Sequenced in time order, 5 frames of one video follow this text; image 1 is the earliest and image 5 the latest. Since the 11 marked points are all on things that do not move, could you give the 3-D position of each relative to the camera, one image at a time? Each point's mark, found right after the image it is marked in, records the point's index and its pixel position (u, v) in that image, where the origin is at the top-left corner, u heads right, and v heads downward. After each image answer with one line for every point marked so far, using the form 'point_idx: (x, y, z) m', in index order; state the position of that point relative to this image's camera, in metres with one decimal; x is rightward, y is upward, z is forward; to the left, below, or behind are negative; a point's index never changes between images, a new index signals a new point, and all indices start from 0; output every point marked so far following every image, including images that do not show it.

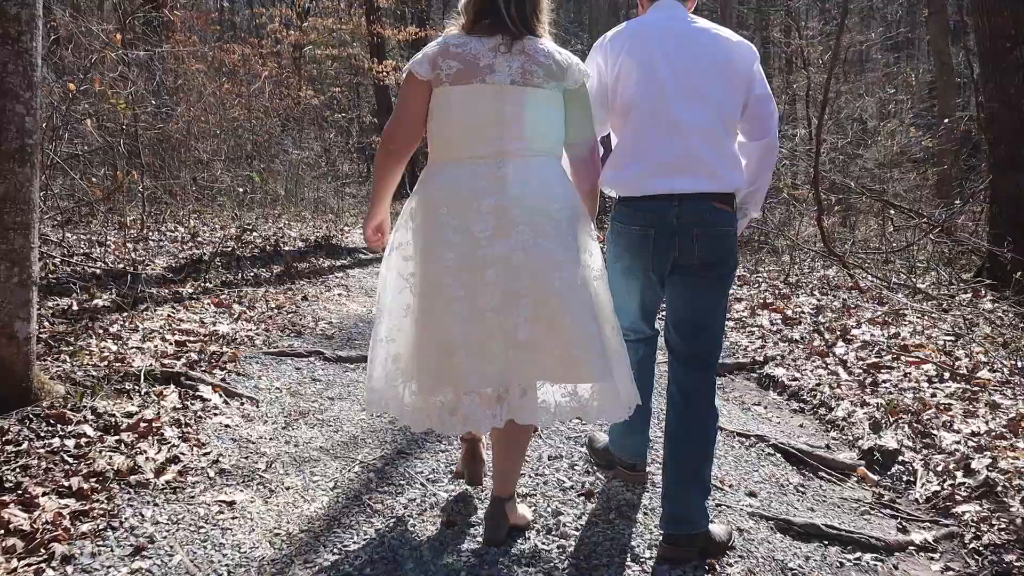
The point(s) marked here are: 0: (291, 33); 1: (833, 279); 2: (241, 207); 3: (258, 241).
0: (-4.2, +5.0, +17.3) m
1: (+3.2, +0.1, +8.8) m
2: (-3.9, +1.2, +12.7) m
3: (-2.5, +0.5, +8.7) m
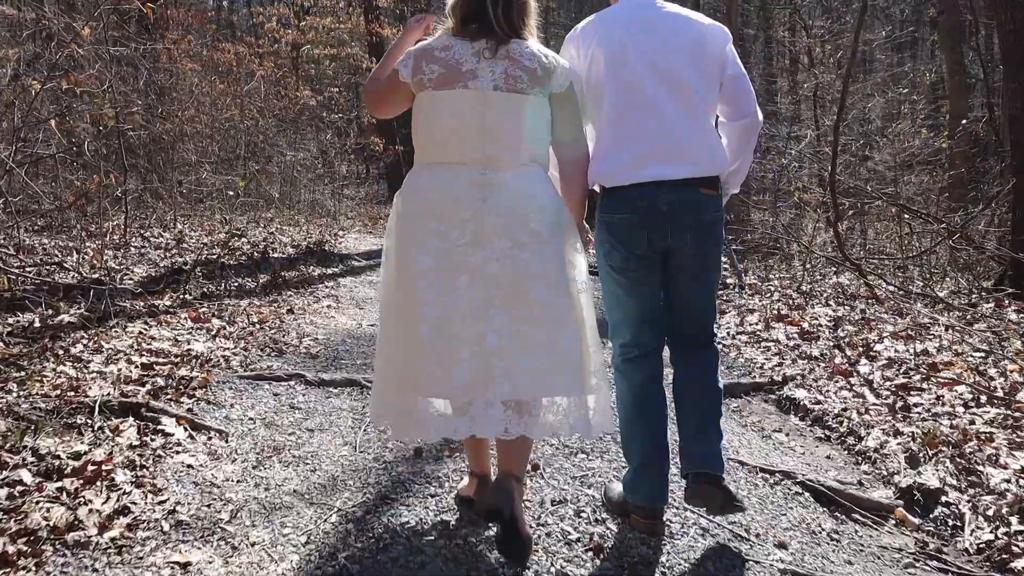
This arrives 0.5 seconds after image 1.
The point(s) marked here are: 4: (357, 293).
0: (-4.2, +4.9, +16.9) m
1: (+3.2, 0.0, +8.4) m
2: (-3.9, +1.1, +12.4) m
3: (-2.5, +0.4, +8.3) m
4: (-1.2, 0.0, +6.9) m
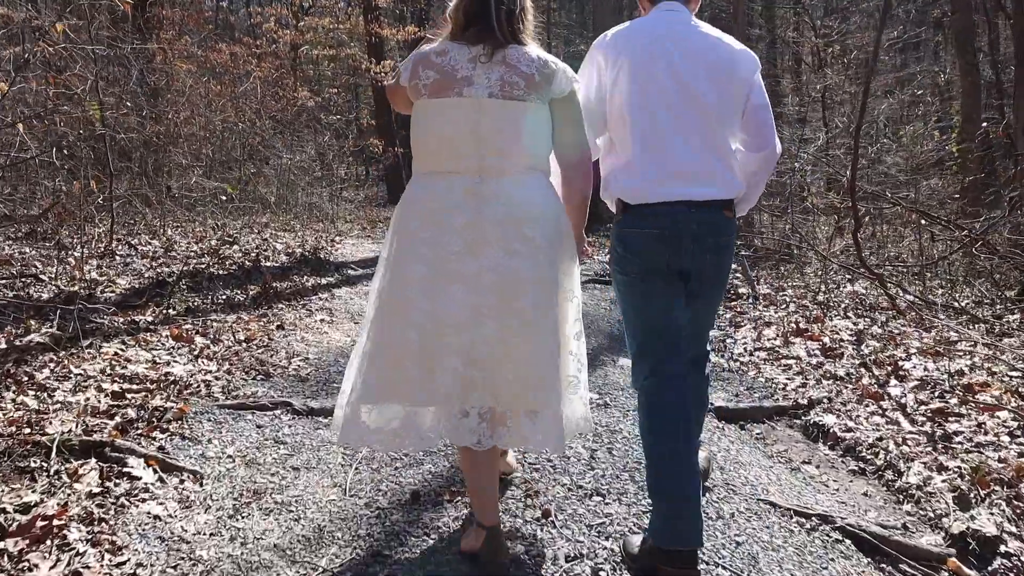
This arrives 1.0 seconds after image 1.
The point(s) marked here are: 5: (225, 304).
0: (-4.1, +4.8, +16.6) m
1: (+3.2, -0.1, +8.0) m
2: (-3.9, +1.0, +12.0) m
3: (-2.5, +0.3, +8.0) m
4: (-1.2, -0.1, +6.5) m
5: (-1.9, -0.1, +5.9) m
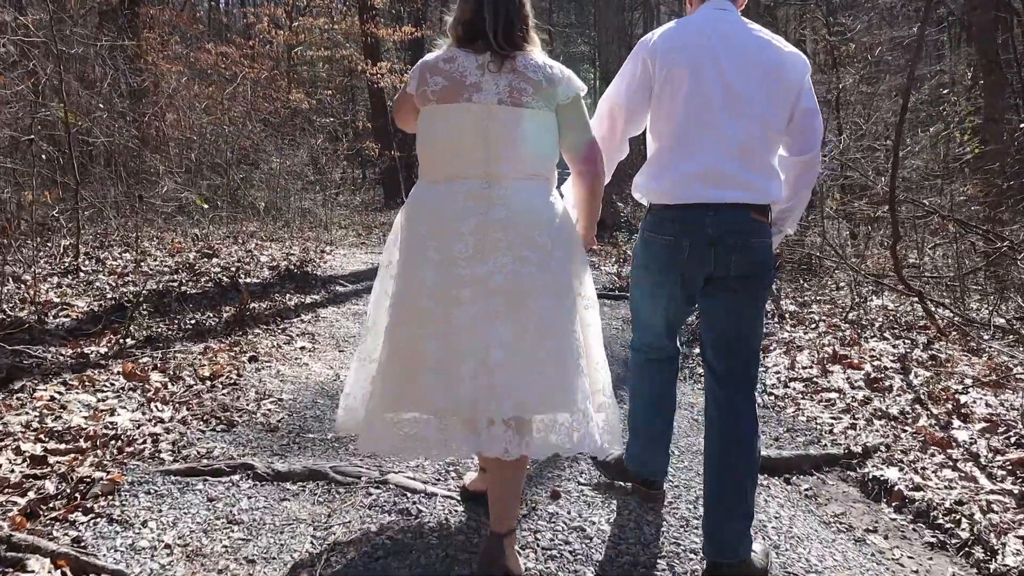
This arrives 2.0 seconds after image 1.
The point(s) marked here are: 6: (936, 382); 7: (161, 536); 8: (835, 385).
0: (-4.1, +4.6, +15.9) m
1: (+3.3, -0.2, +7.4) m
2: (-3.9, +0.9, +11.3) m
3: (-2.5, +0.1, +7.3) m
4: (-1.2, -0.3, +5.9) m
5: (-1.9, -0.3, +5.2) m
6: (+2.5, -0.5, +5.1) m
7: (-1.0, -0.7, +2.6) m
8: (+1.9, -0.6, +5.1) m
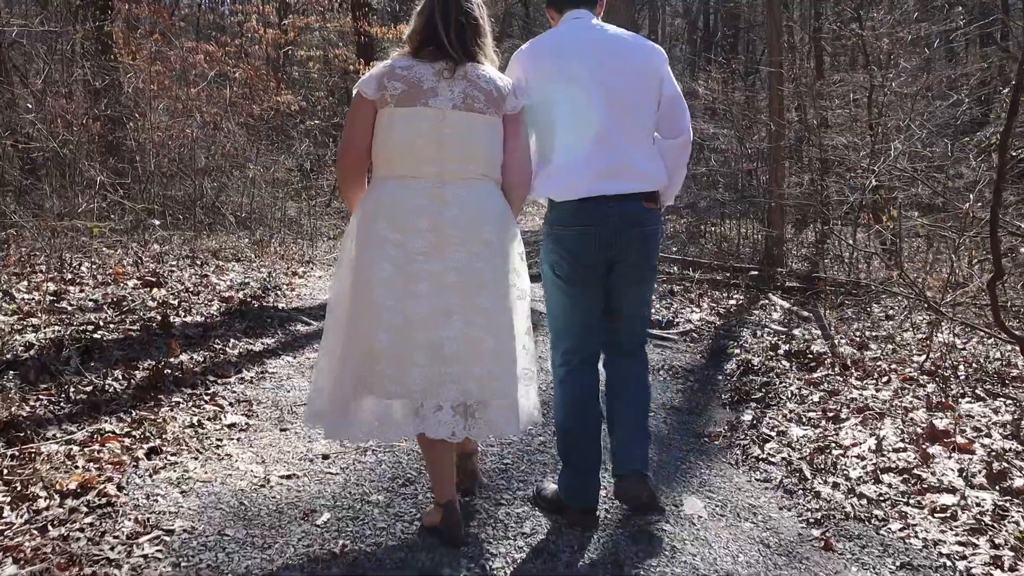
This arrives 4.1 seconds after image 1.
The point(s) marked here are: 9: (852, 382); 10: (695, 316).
0: (-4.1, +4.3, +14.6) m
1: (+3.3, -0.5, +6.1) m
2: (-3.9, +0.6, +10.0) m
3: (-2.5, -0.1, +6.0) m
4: (-1.2, -0.5, +4.6) m
5: (-1.9, -0.5, +3.9) m
6: (+2.5, -0.8, +3.8) m
7: (-1.1, -1.0, +1.3) m
8: (+1.9, -0.8, +3.8) m
9: (+2.1, -0.6, +5.4) m
10: (+1.6, -0.3, +7.7) m
